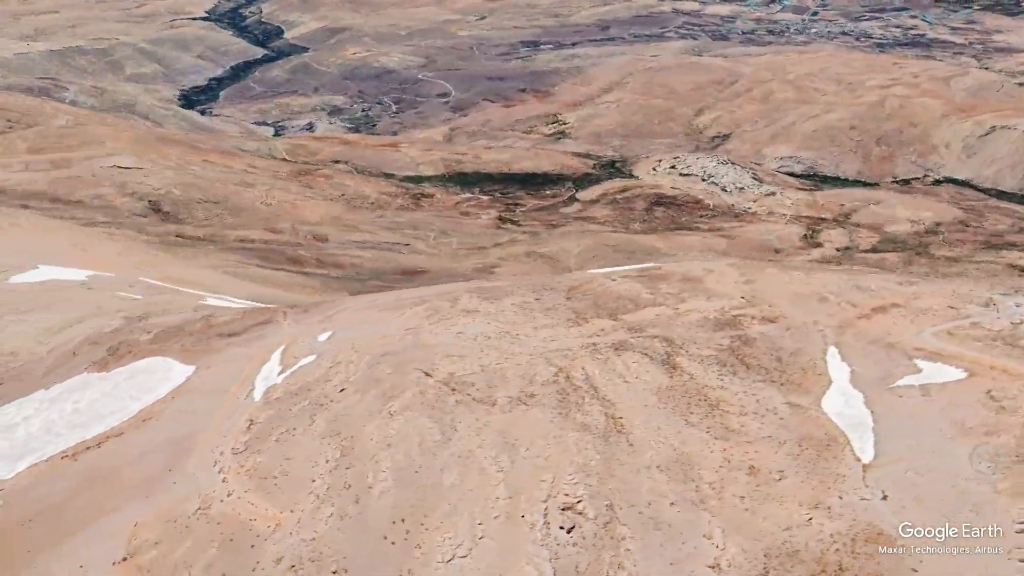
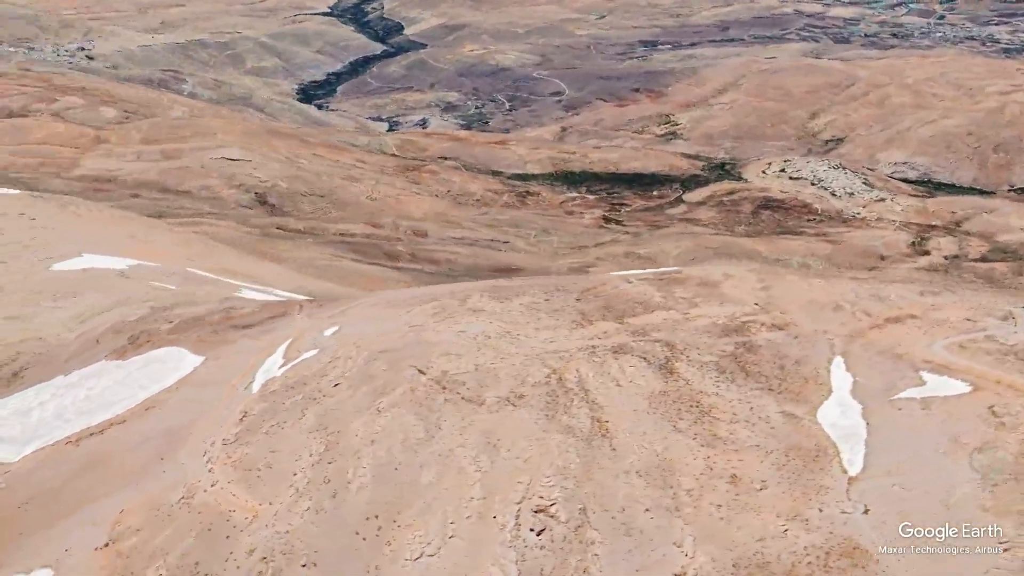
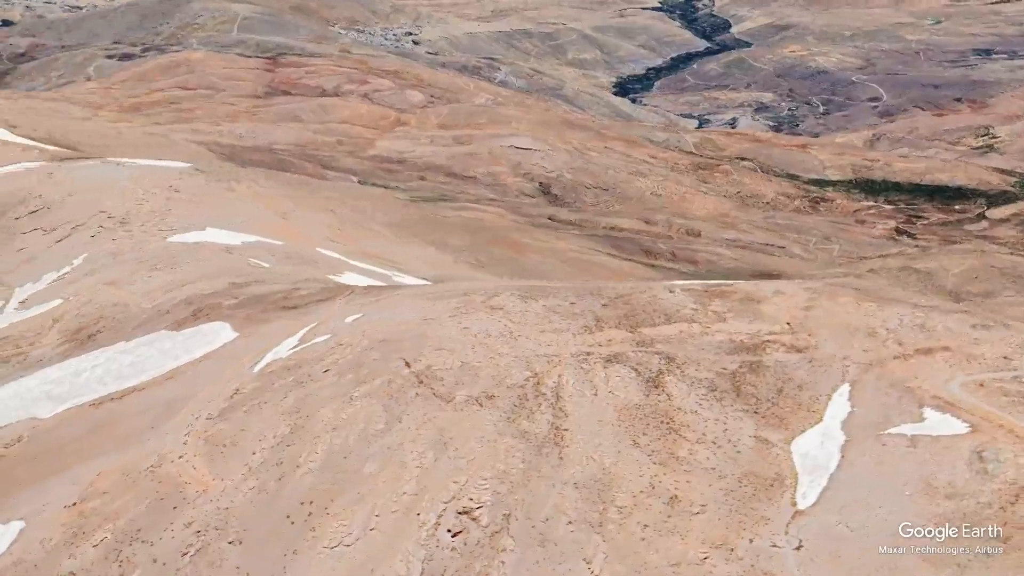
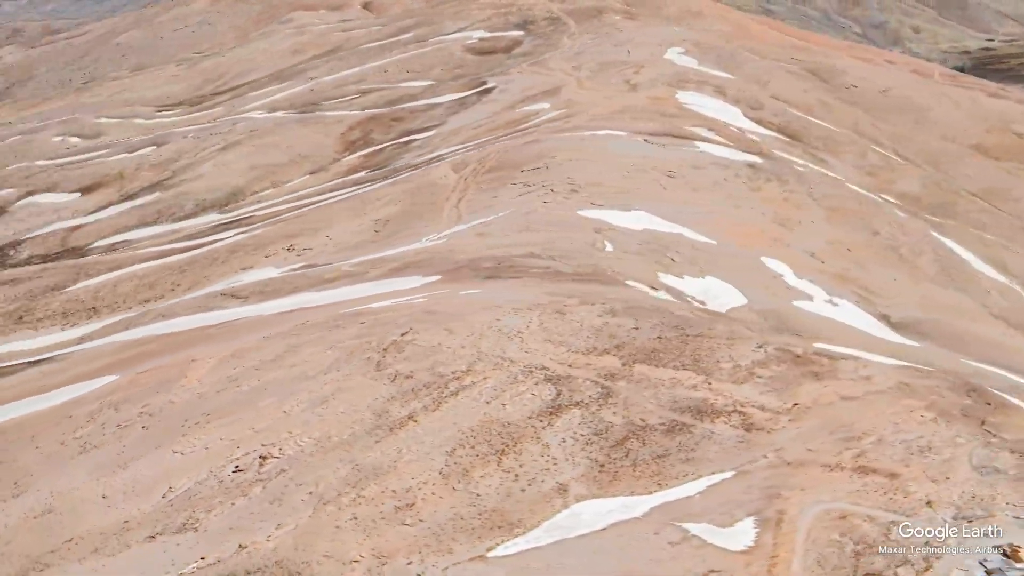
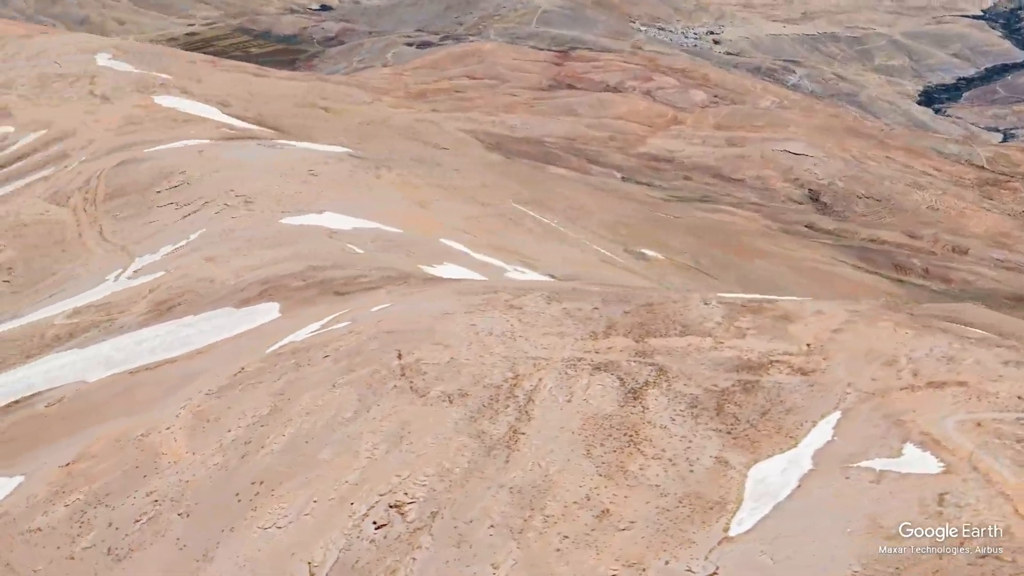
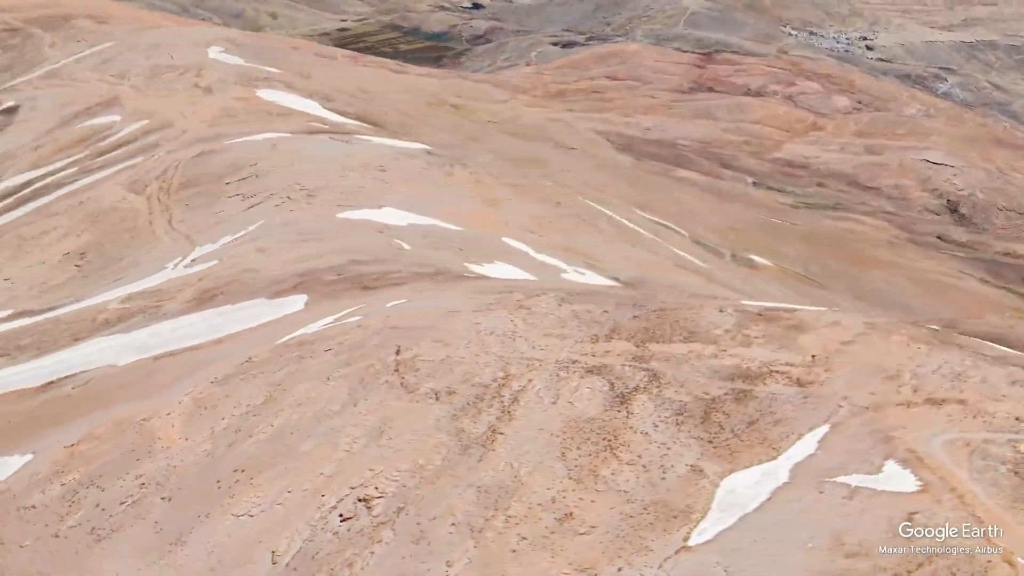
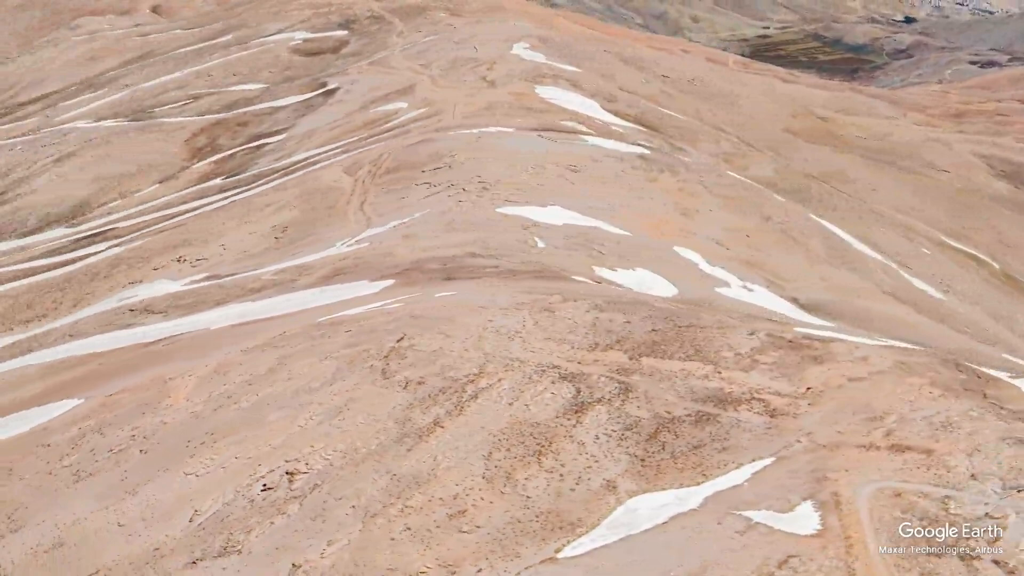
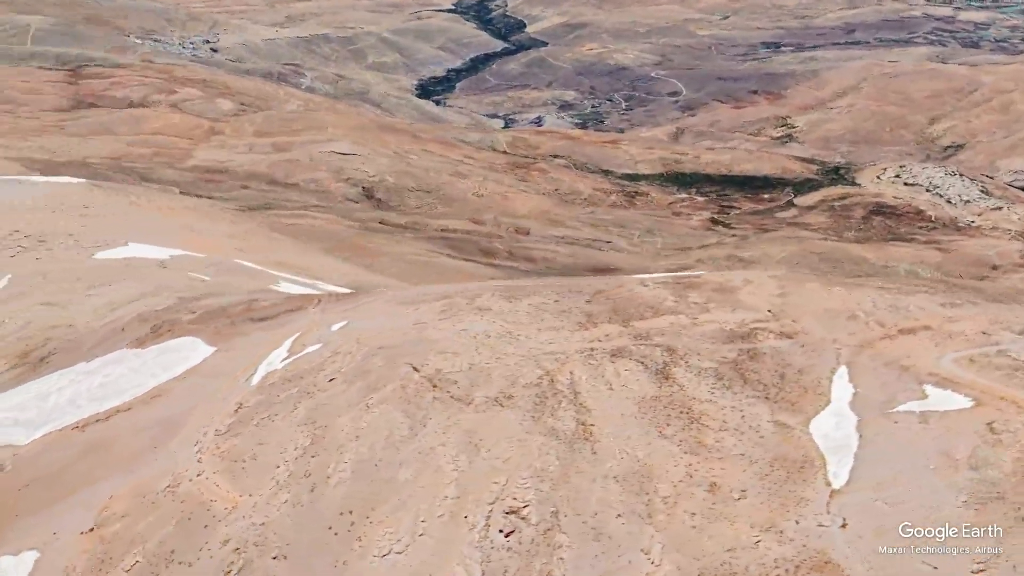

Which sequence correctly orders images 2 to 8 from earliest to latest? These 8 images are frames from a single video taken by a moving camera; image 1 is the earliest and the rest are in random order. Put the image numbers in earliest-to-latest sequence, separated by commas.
2, 8, 3, 5, 6, 7, 4
